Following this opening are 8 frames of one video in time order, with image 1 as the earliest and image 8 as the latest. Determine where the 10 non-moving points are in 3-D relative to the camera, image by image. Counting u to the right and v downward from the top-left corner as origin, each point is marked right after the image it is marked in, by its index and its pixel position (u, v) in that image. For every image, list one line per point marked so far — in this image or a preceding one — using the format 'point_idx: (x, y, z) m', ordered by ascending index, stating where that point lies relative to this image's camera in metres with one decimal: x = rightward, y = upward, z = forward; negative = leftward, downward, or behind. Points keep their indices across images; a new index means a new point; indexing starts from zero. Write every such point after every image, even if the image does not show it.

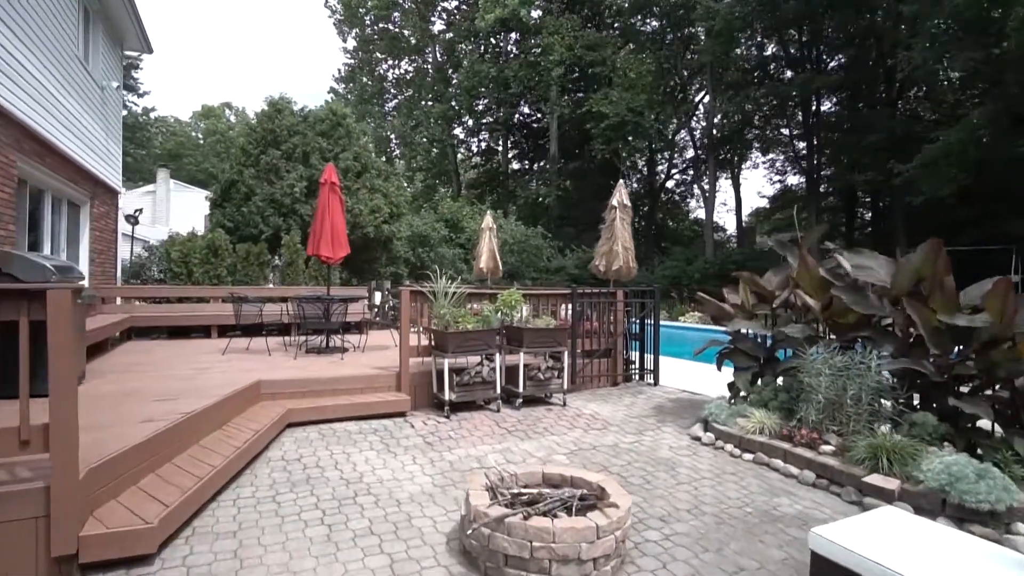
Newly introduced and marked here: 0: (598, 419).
0: (+0.8, -1.3, +5.4) m
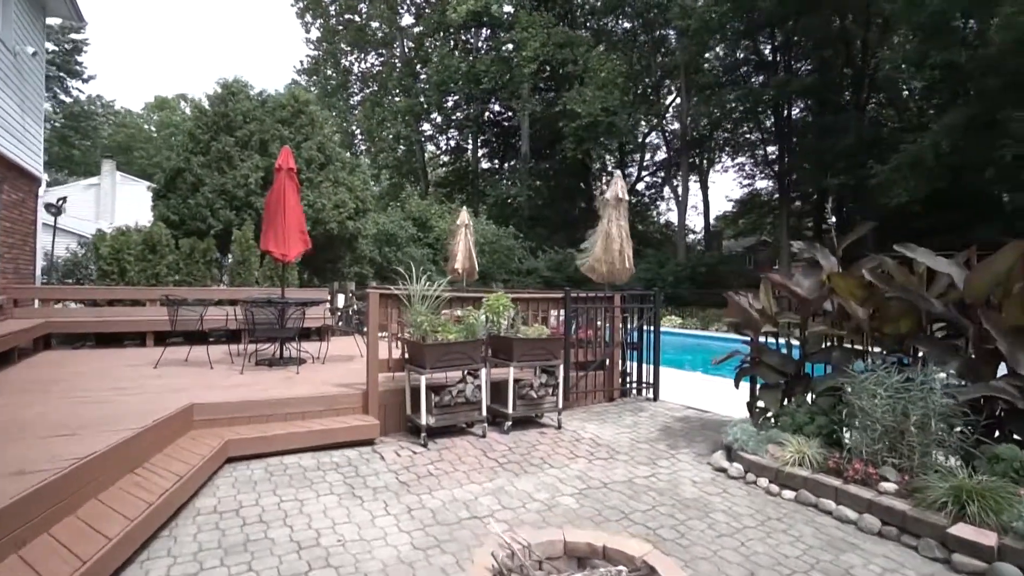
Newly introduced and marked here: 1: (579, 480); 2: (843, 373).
0: (+0.7, -1.3, +4.7) m
1: (+0.5, -1.3, +3.9) m
2: (+2.3, -0.6, +3.9) m
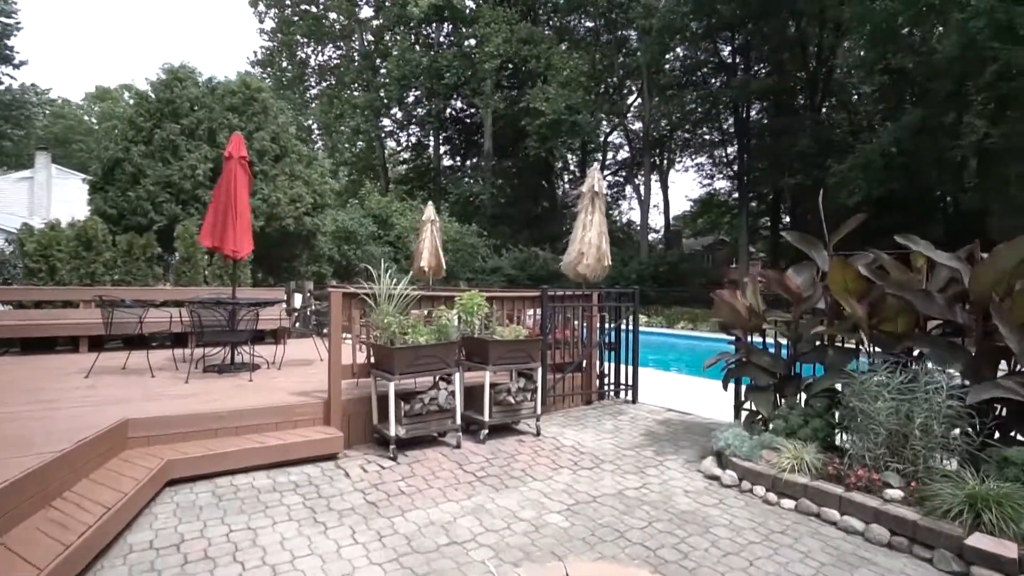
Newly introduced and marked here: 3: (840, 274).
0: (+0.6, -1.3, +4.4) m
1: (+0.3, -1.3, +3.5) m
2: (+2.2, -0.6, +3.8) m
3: (+2.2, +0.1, +3.8) m
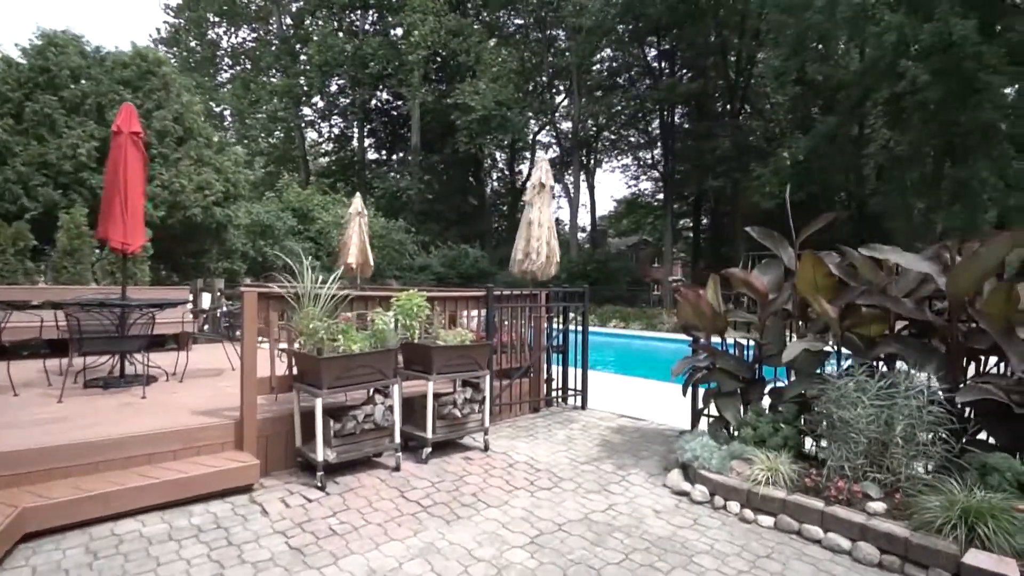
0: (+0.2, -1.3, +3.9) m
1: (+0.1, -1.3, +3.1) m
2: (+1.9, -0.6, +3.6) m
3: (+1.9, +0.1, +3.6) m
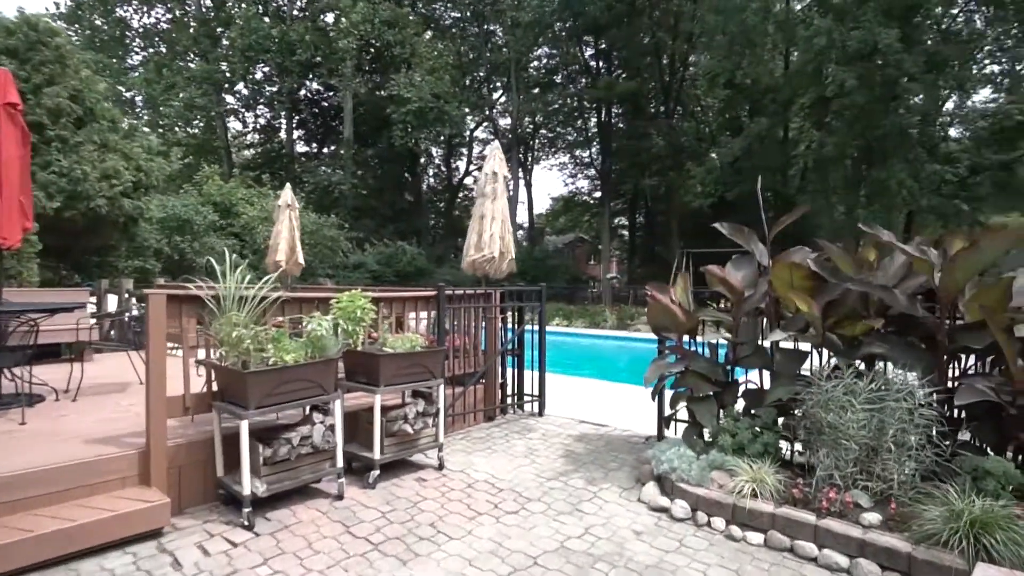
0: (-0.1, -1.3, +3.5) m
1: (-0.1, -1.3, +2.7) m
2: (+1.7, -0.6, +3.3) m
3: (+1.7, +0.1, +3.3) m
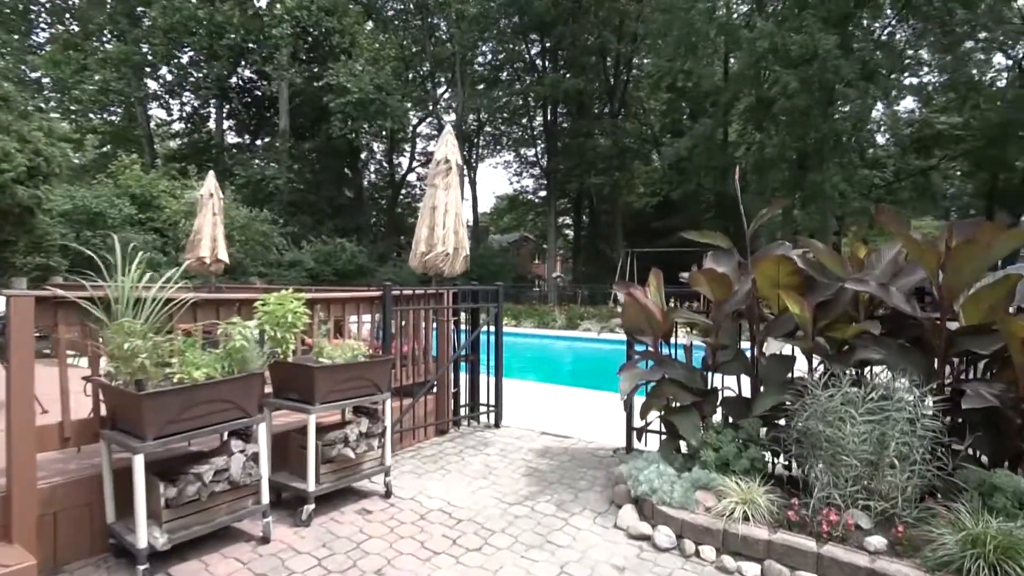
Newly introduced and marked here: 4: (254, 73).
0: (-0.3, -1.3, +3.1) m
1: (-0.2, -1.3, +2.2) m
2: (+1.5, -0.6, +3.1) m
3: (+1.4, +0.1, +3.0) m
4: (-9.1, +7.7, +19.8) m
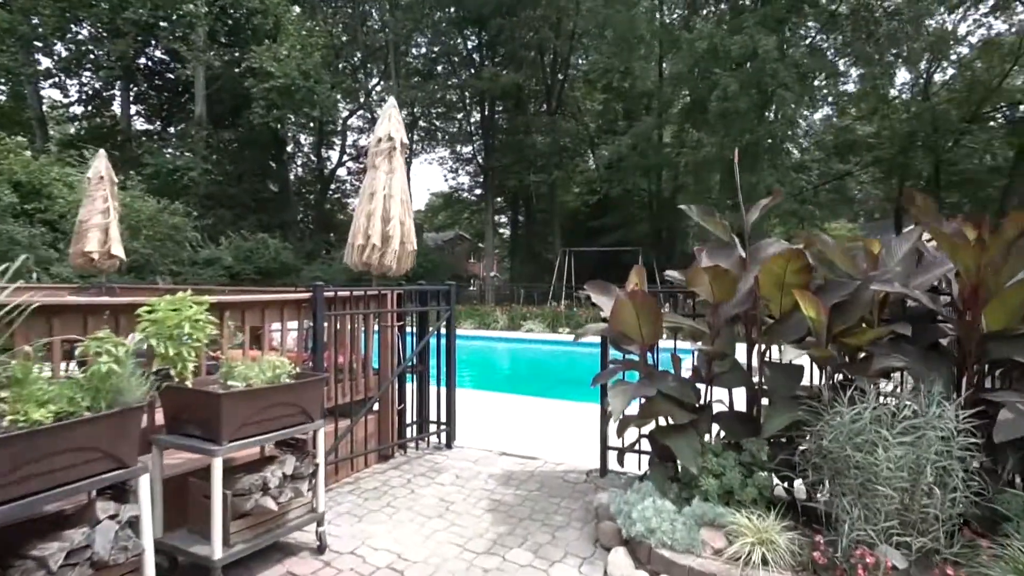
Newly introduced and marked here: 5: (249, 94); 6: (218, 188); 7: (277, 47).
0: (-0.4, -1.3, +2.4) m
1: (-0.3, -1.3, +1.6) m
2: (+1.3, -0.6, +2.6) m
3: (+1.3, +0.1, +2.6) m
4: (-11.1, +7.7, +18.0) m
5: (-8.6, +6.4, +18.5) m
6: (-9.8, +3.4, +18.7) m
7: (-7.3, +7.7, +17.7) m
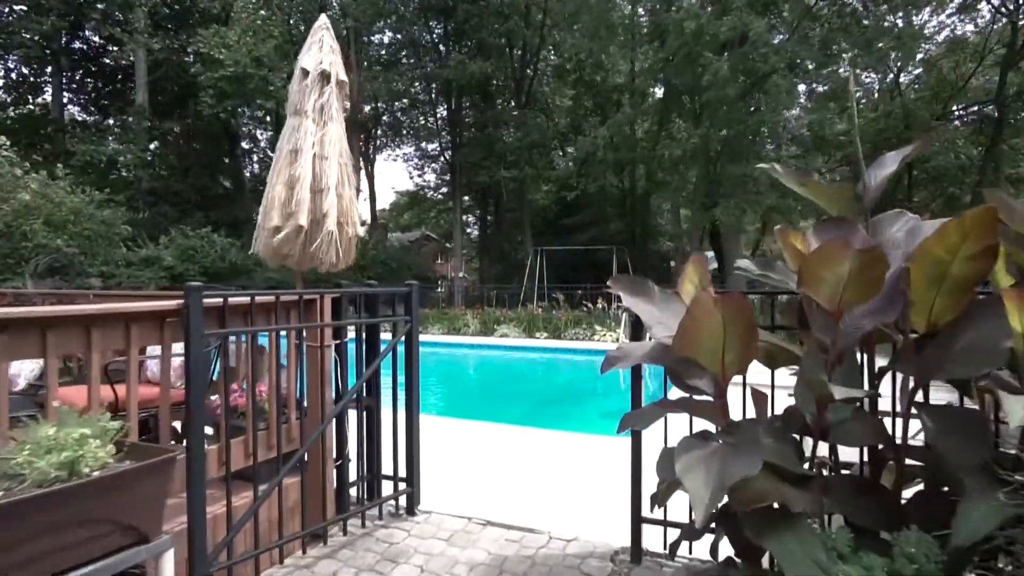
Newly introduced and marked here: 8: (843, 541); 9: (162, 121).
0: (-0.4, -1.3, +1.3) m
1: (-0.2, -1.3, +0.5) m
2: (+1.3, -0.5, +1.6) m
3: (+1.3, +0.1, +1.5) m
4: (-12.0, +7.6, +16.2) m
5: (-9.5, +6.4, +16.8) m
6: (-10.7, +3.3, +16.9) m
7: (-8.2, +7.6, +16.1) m
8: (+1.1, -0.8, +1.8) m
9: (-11.0, +5.4, +17.4) m
